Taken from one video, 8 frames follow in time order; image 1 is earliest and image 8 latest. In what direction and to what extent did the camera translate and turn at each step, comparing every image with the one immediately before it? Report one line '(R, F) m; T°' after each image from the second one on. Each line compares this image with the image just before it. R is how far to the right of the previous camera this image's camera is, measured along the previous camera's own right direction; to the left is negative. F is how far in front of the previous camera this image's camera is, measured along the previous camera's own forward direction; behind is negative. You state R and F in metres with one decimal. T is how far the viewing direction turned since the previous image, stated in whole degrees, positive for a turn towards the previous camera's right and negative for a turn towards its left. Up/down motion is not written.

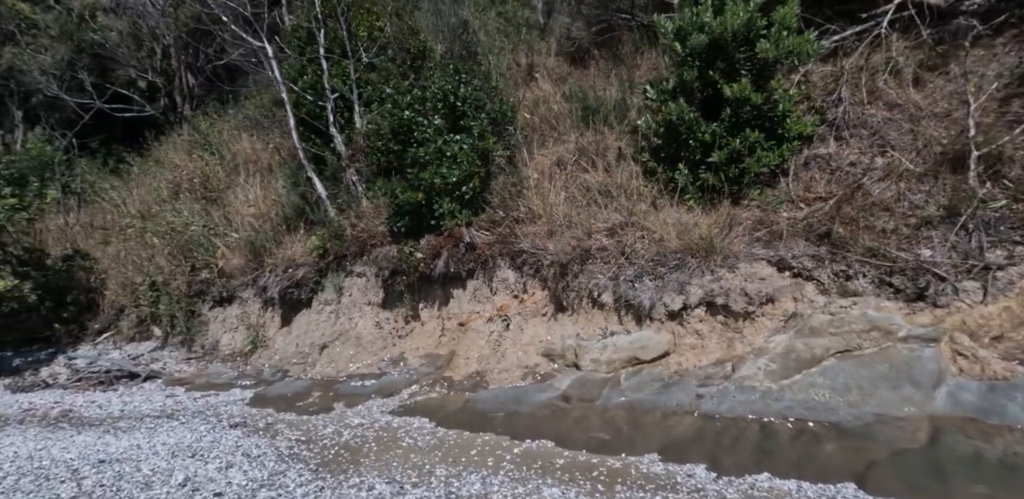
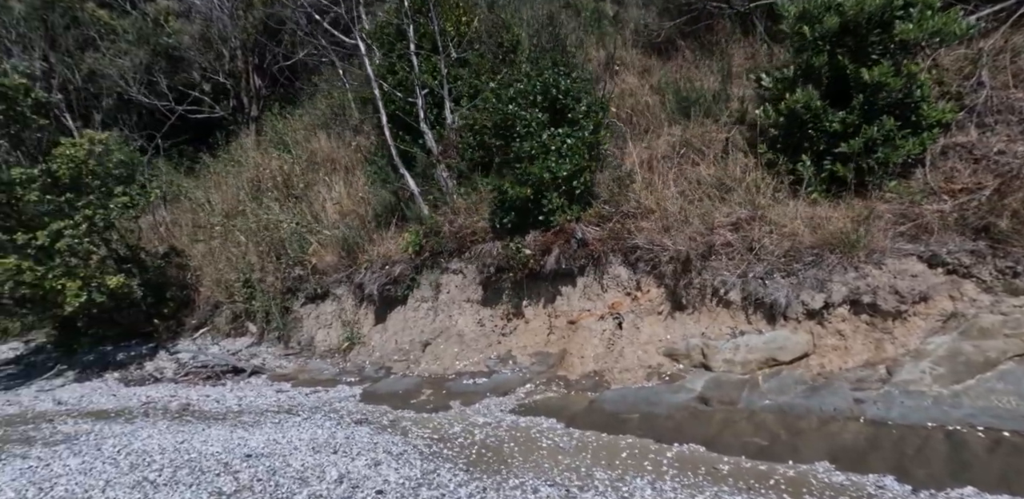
(-0.8, +0.1) m; -4°
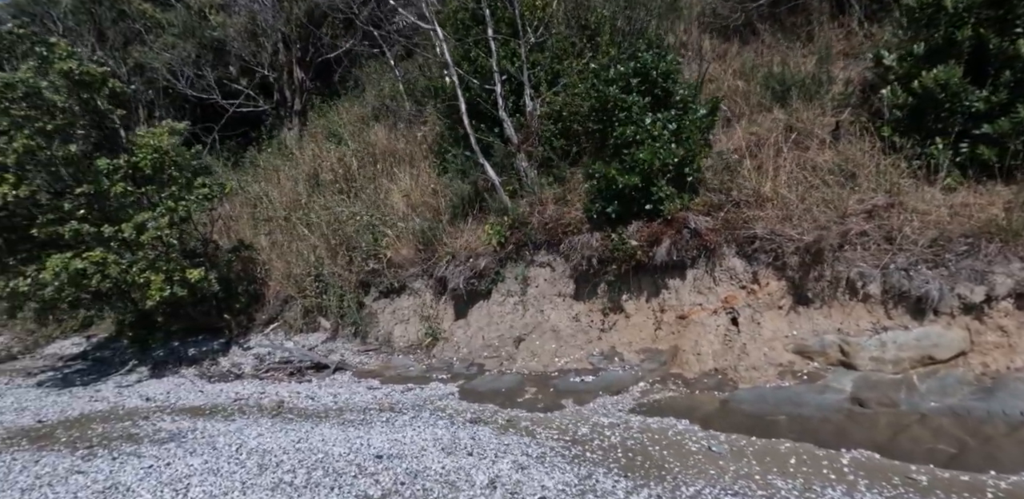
(-0.9, +0.3) m; -2°
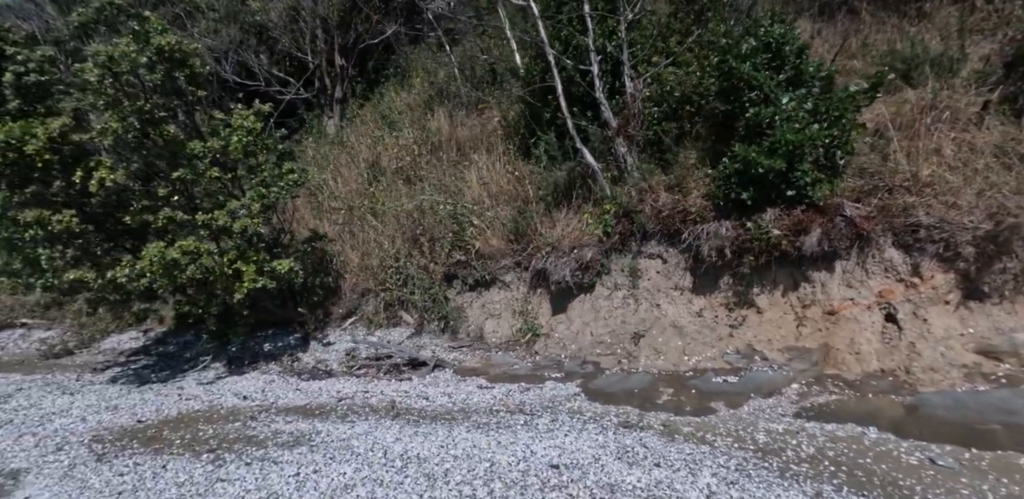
(-1.2, +0.5) m; -1°
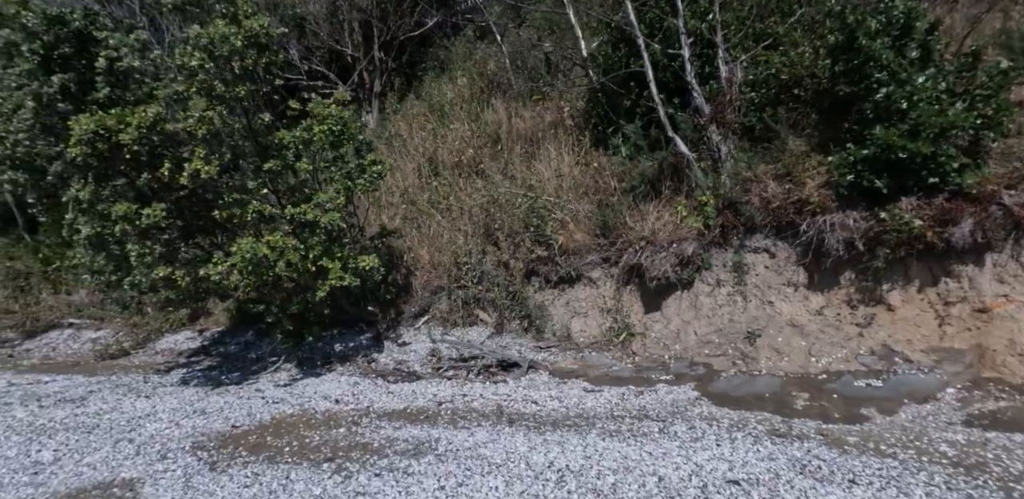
(-0.9, +0.4) m; -1°
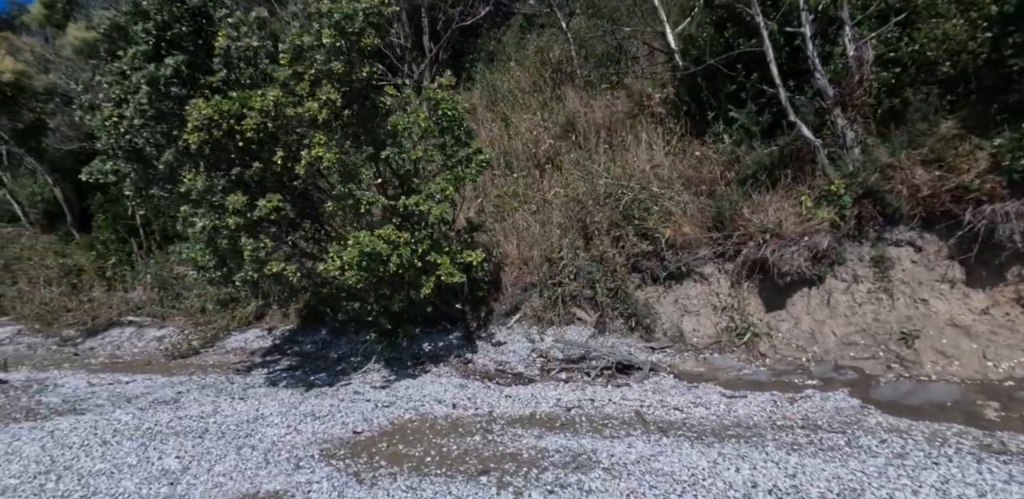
(-1.0, +0.4) m; -2°
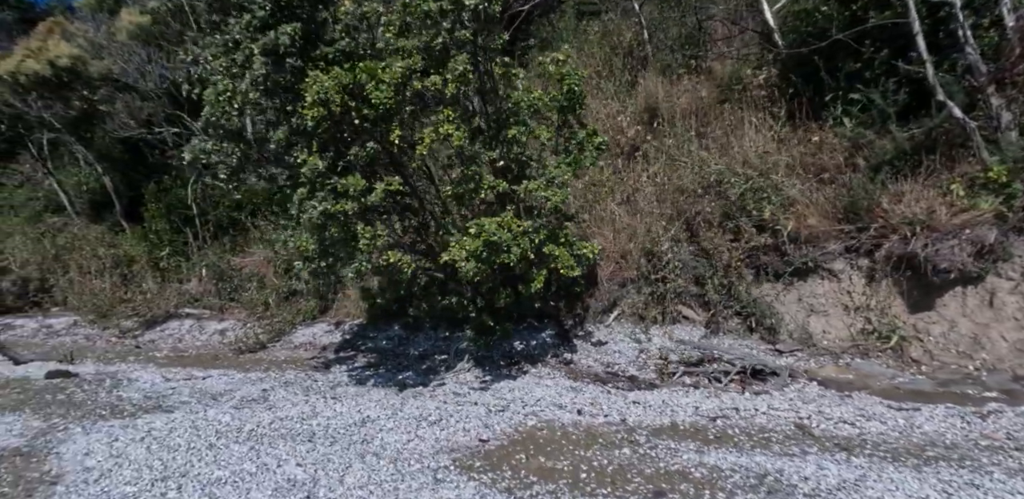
(-0.9, +0.5) m; -2°
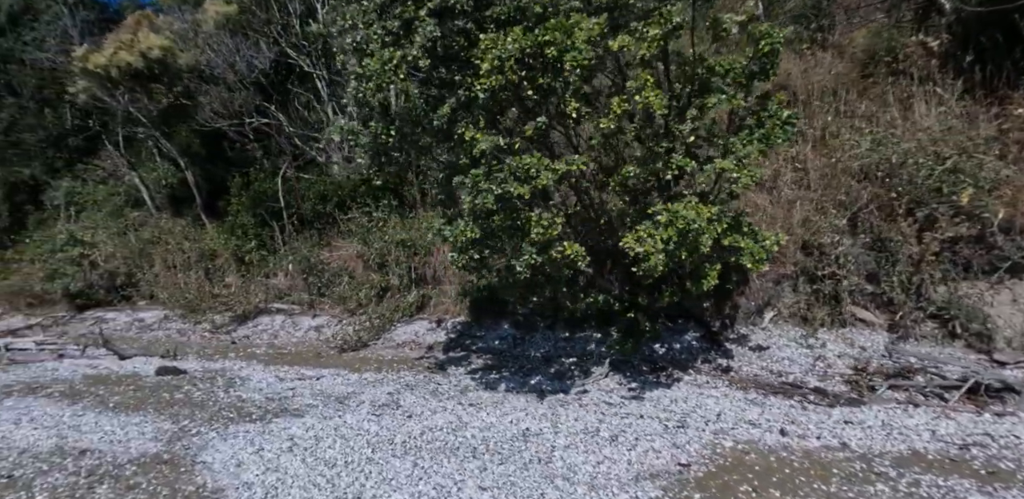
(-1.0, +0.6) m; -5°
